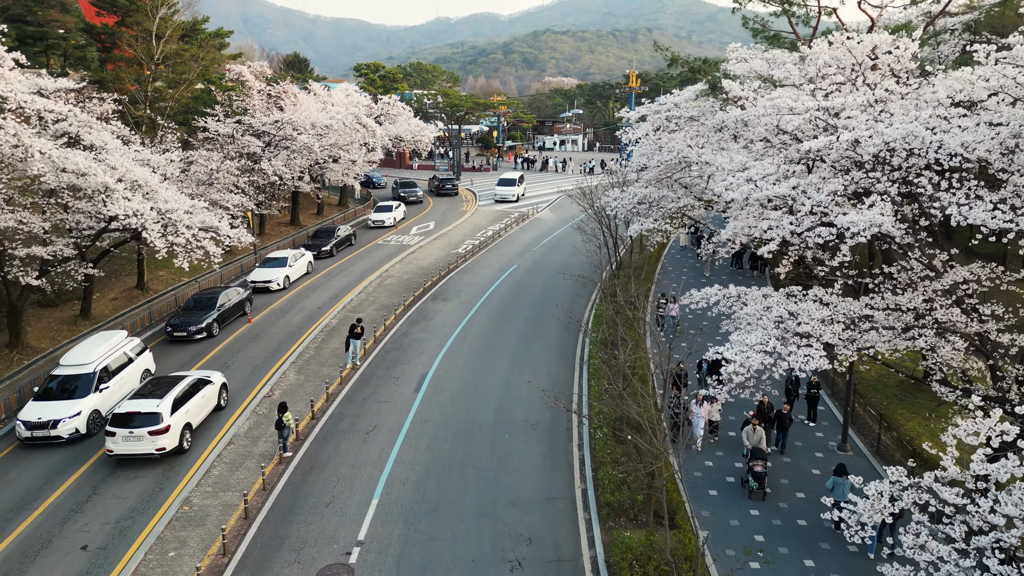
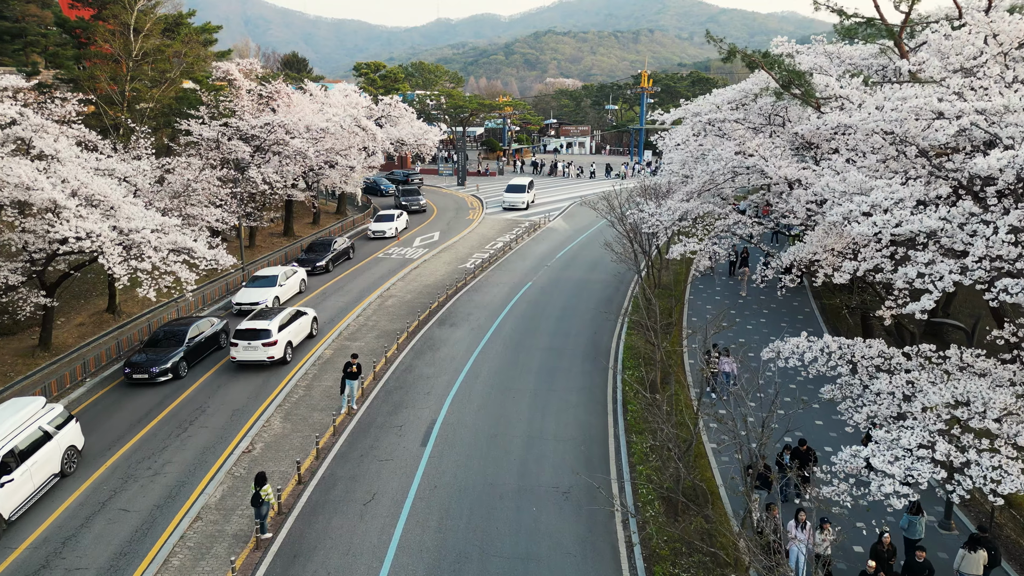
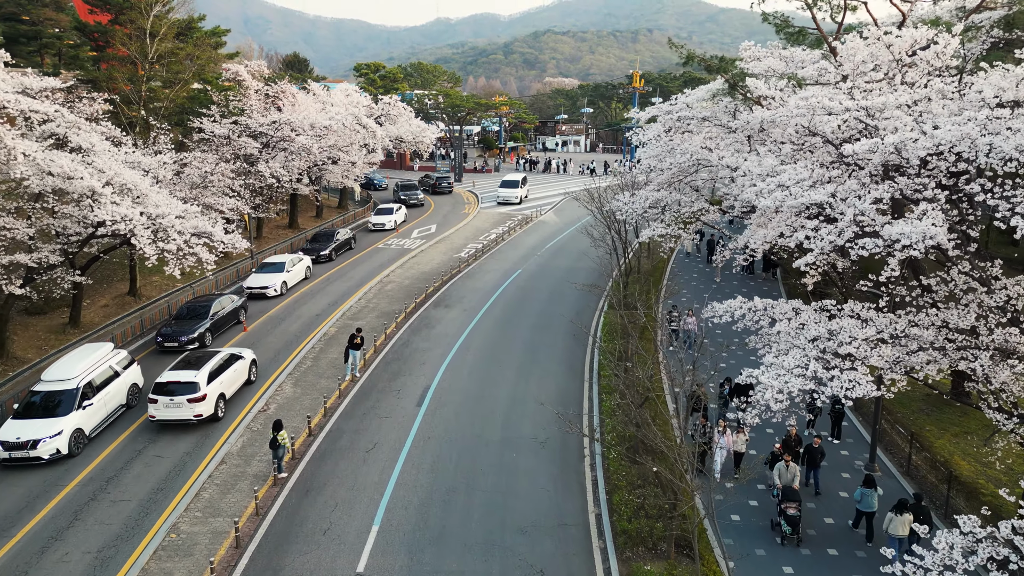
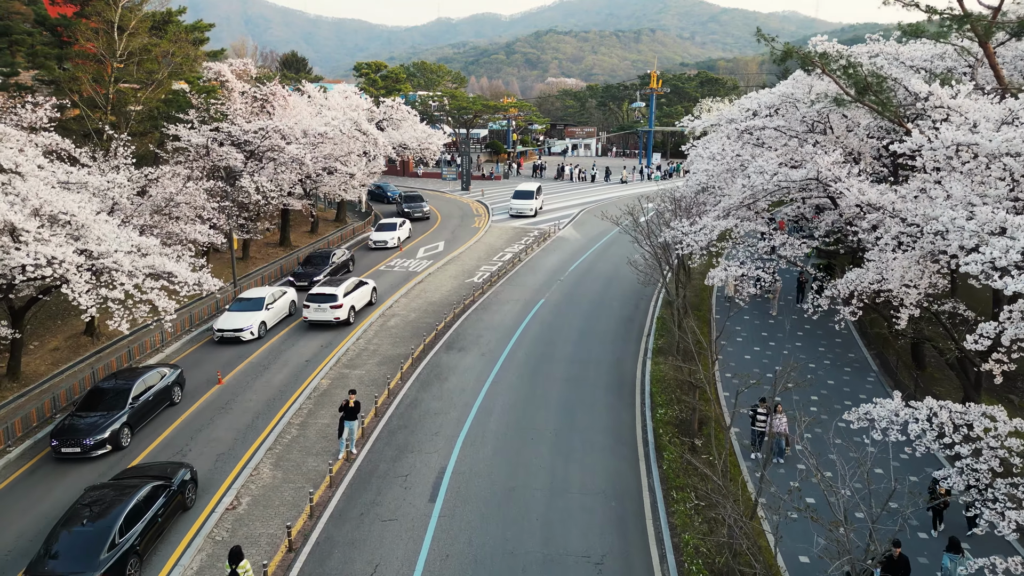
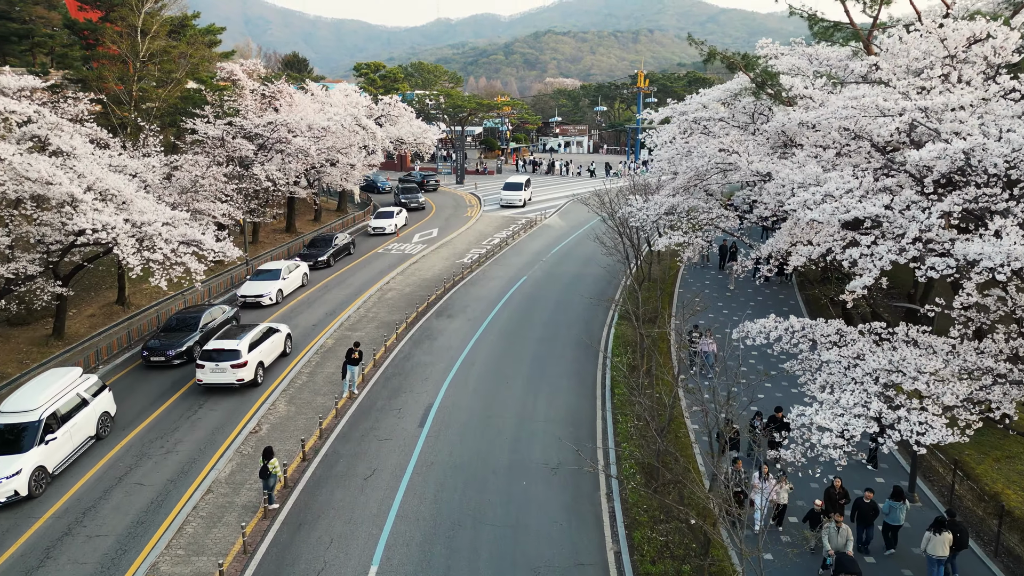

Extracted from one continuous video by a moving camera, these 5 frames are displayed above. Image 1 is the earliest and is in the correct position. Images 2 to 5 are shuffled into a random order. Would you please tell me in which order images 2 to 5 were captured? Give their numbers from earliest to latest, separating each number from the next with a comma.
3, 5, 2, 4
